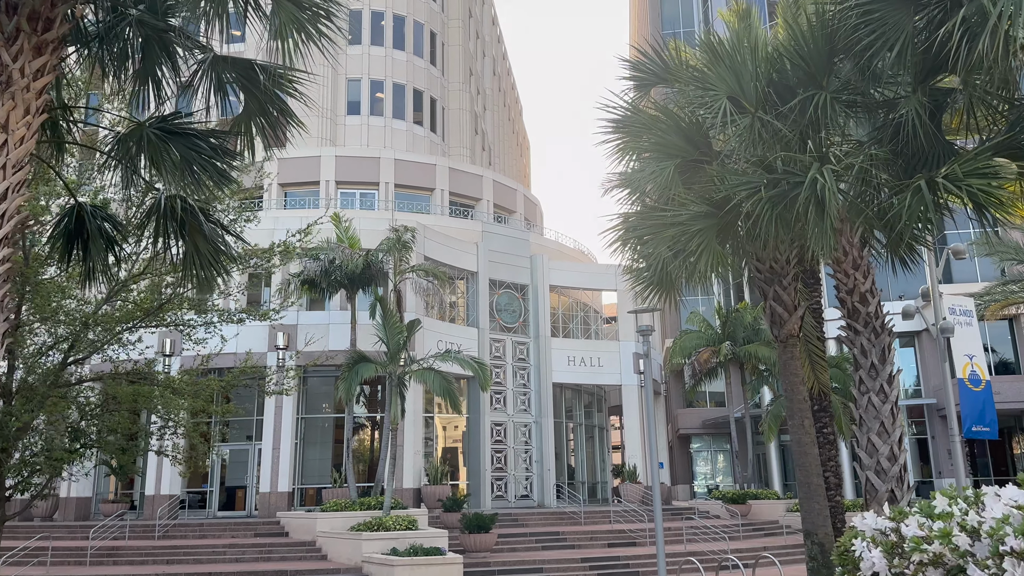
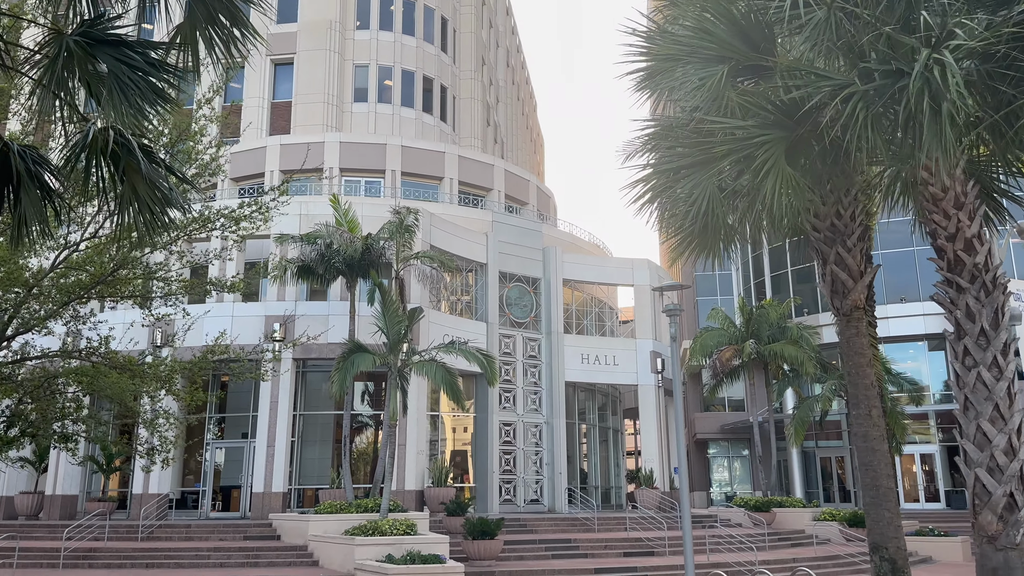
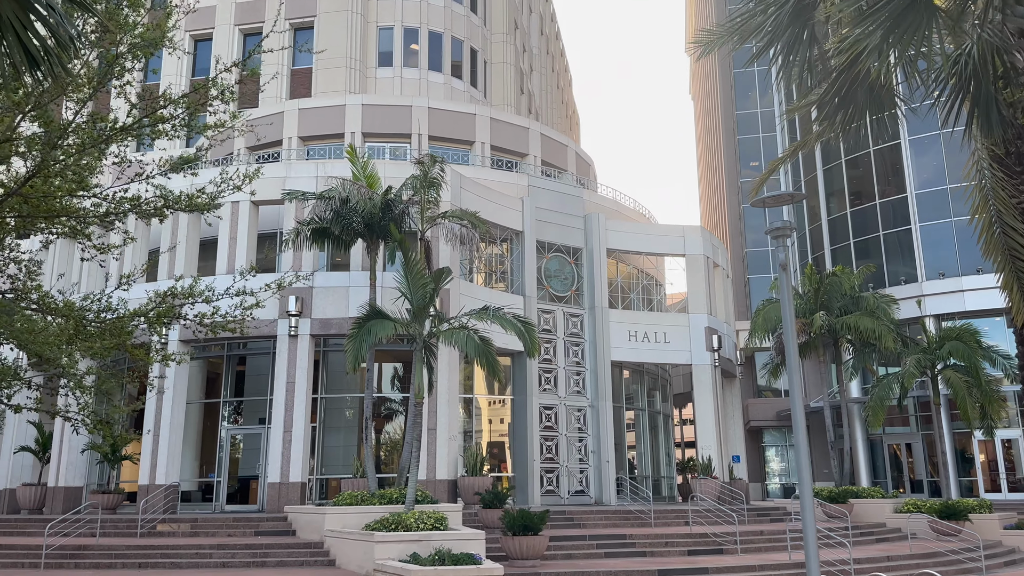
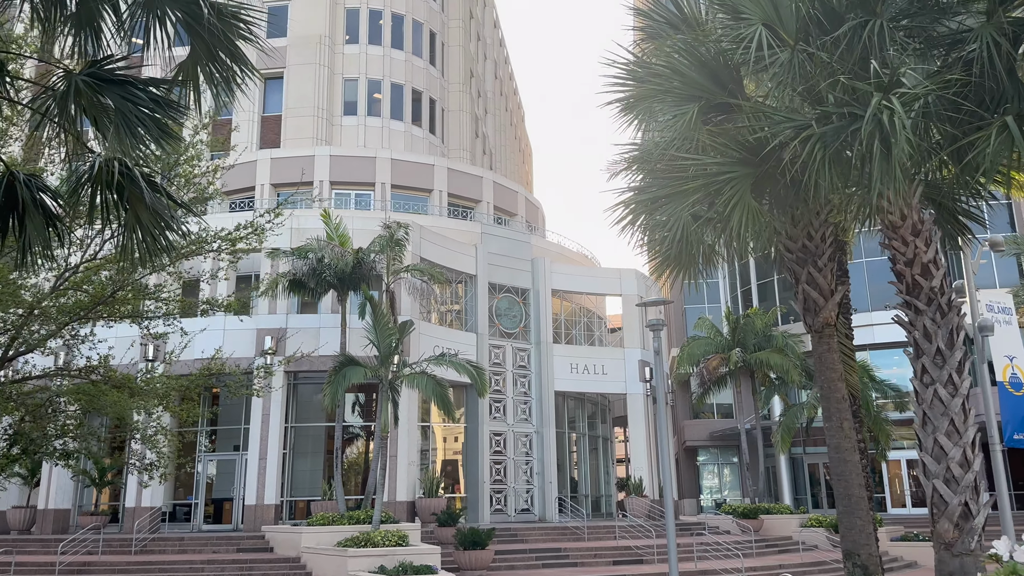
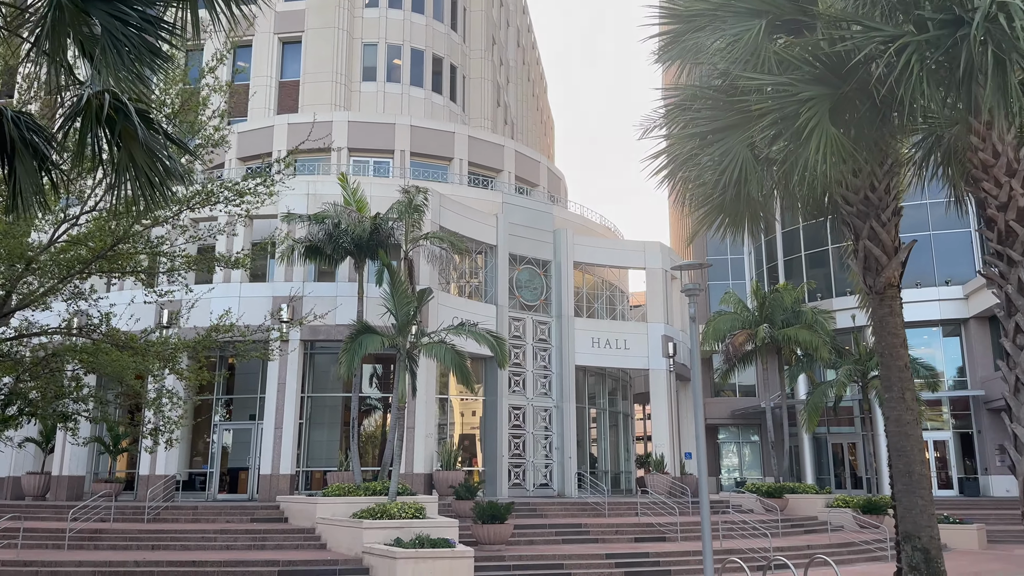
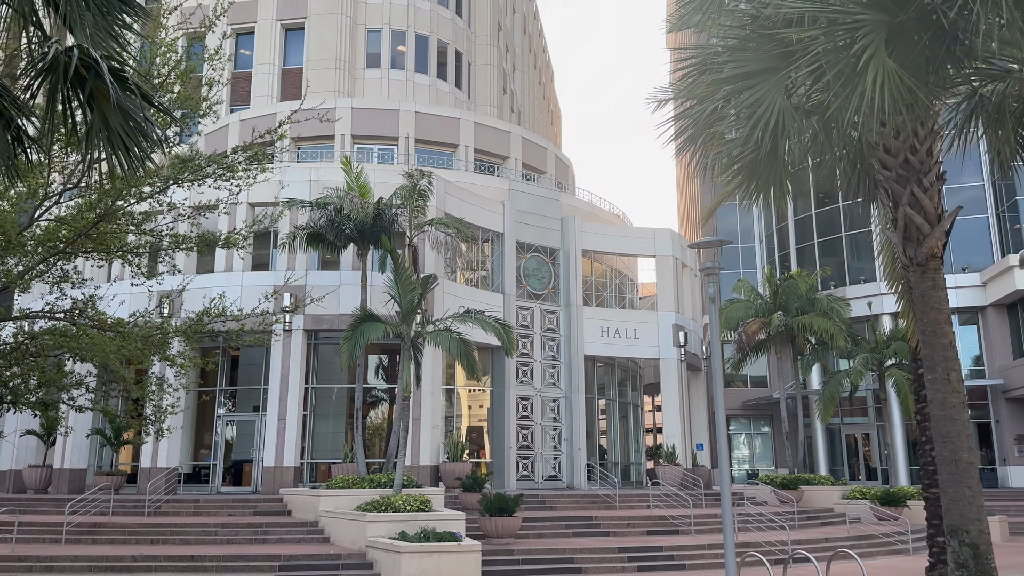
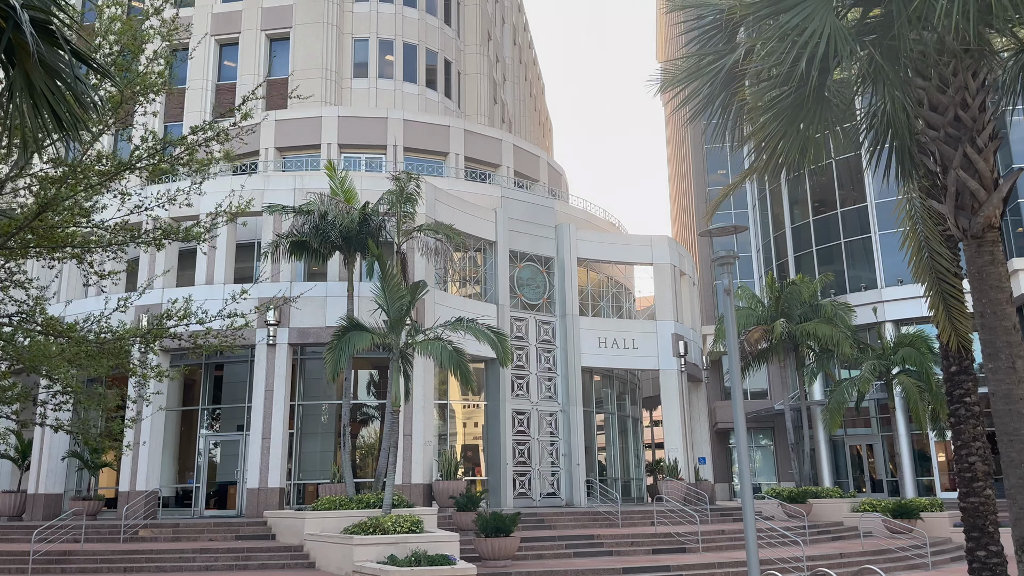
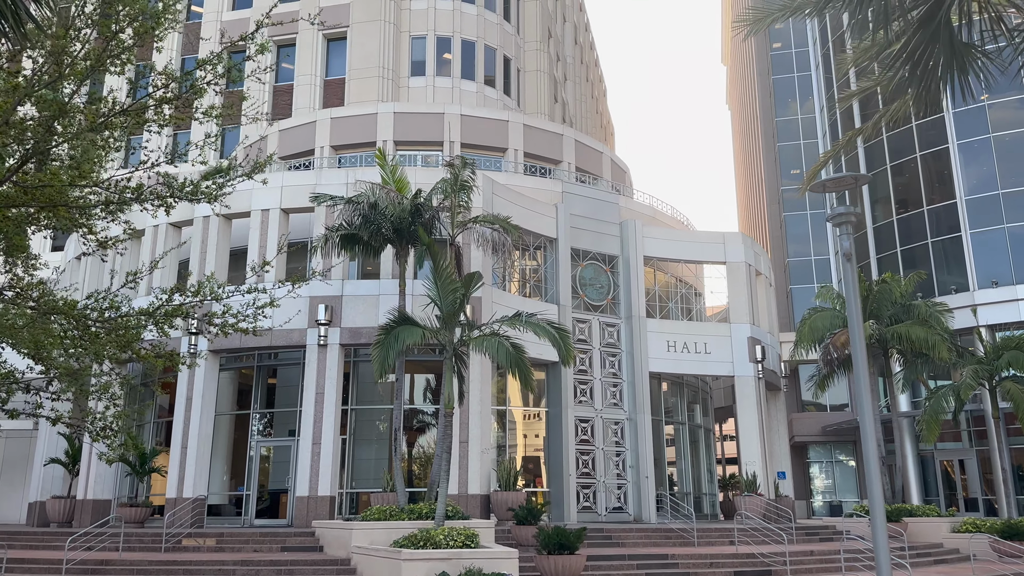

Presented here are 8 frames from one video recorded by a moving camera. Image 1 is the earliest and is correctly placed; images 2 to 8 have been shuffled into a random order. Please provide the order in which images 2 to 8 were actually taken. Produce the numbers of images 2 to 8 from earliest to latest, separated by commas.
4, 2, 5, 6, 7, 3, 8
